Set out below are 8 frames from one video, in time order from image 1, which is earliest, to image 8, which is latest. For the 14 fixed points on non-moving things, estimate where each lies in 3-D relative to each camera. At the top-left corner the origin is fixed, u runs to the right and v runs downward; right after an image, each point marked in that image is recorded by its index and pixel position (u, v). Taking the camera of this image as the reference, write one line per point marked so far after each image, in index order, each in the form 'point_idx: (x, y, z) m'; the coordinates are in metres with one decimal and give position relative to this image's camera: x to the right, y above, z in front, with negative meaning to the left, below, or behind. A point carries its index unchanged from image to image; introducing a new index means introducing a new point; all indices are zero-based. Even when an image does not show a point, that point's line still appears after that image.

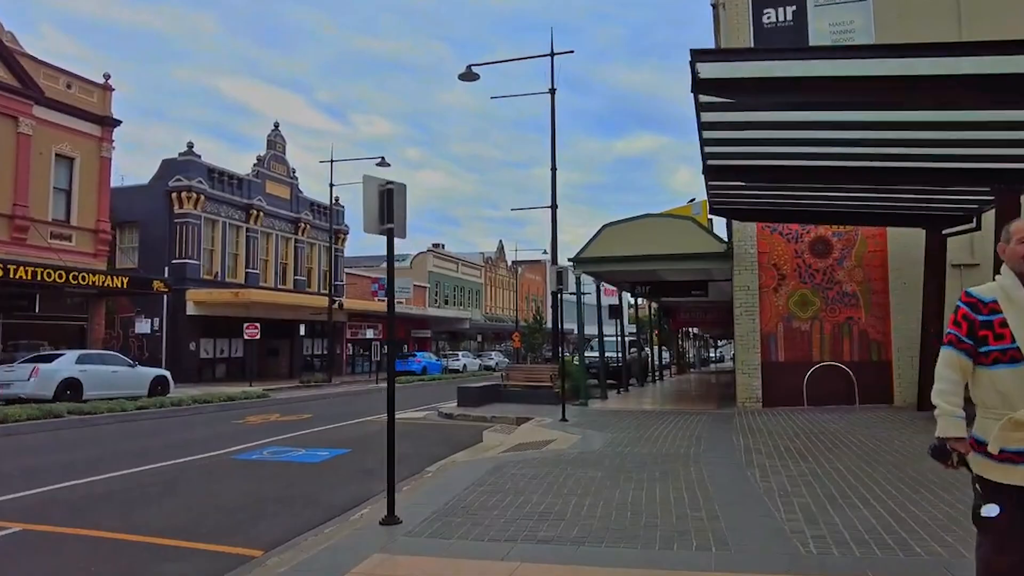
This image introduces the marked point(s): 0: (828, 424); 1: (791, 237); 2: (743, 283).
0: (+5.4, -2.3, +13.4) m
1: (+6.1, +1.1, +16.8) m
2: (+5.0, +0.1, +16.9) m
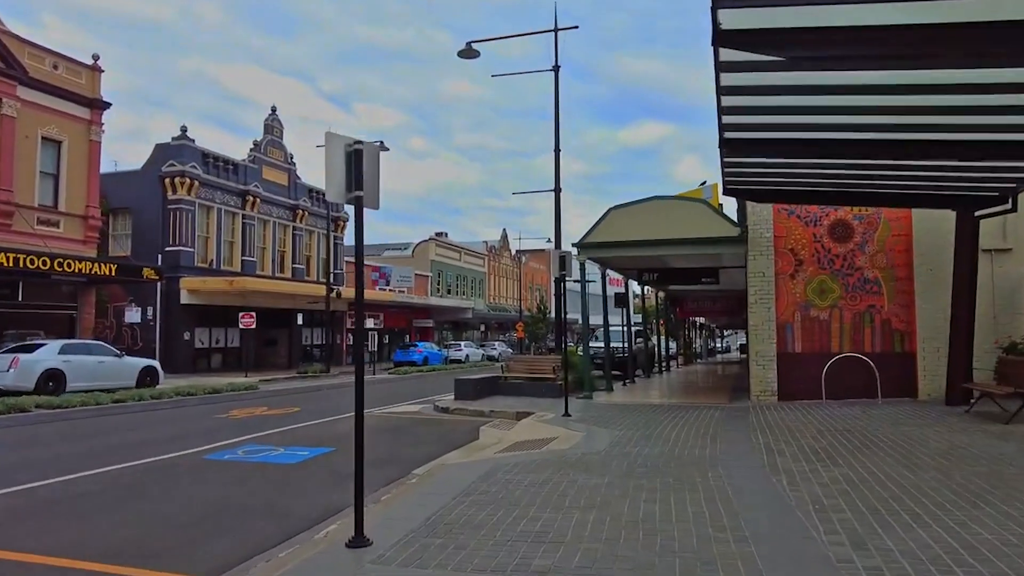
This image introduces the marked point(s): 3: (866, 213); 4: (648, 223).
0: (+5.4, -2.1, +12.4) m
1: (+6.1, +1.4, +15.8) m
2: (+5.0, +0.4, +15.9) m
3: (+7.1, +1.5, +15.6) m
4: (+3.0, +1.4, +17.0) m
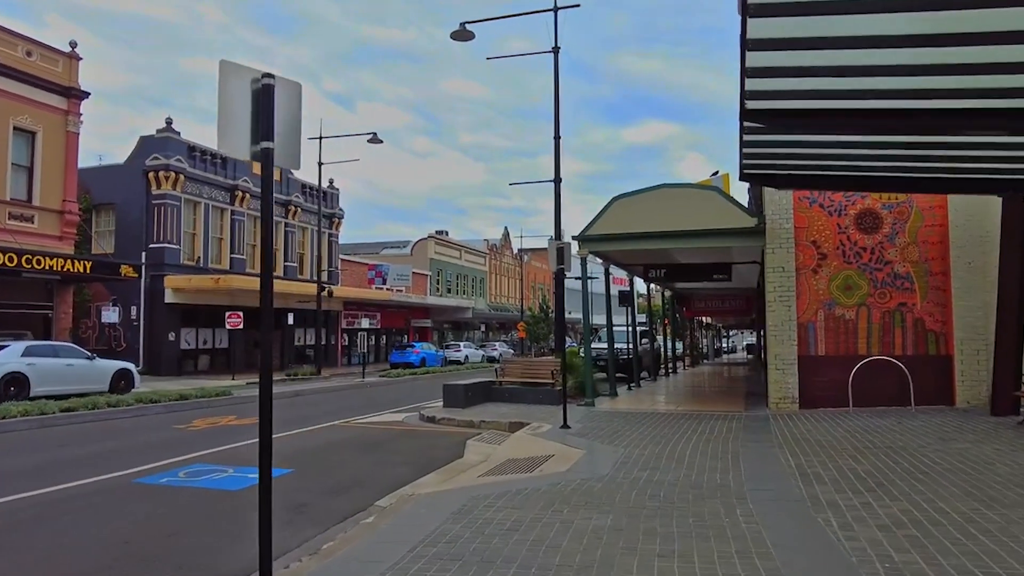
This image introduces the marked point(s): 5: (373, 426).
0: (+5.3, -2.0, +10.9) m
1: (+5.9, +1.5, +14.4) m
2: (+4.9, +0.5, +14.4) m
3: (+7.0, +1.6, +14.1) m
4: (+2.9, +1.5, +15.5) m
5: (-2.3, -2.3, +13.0) m
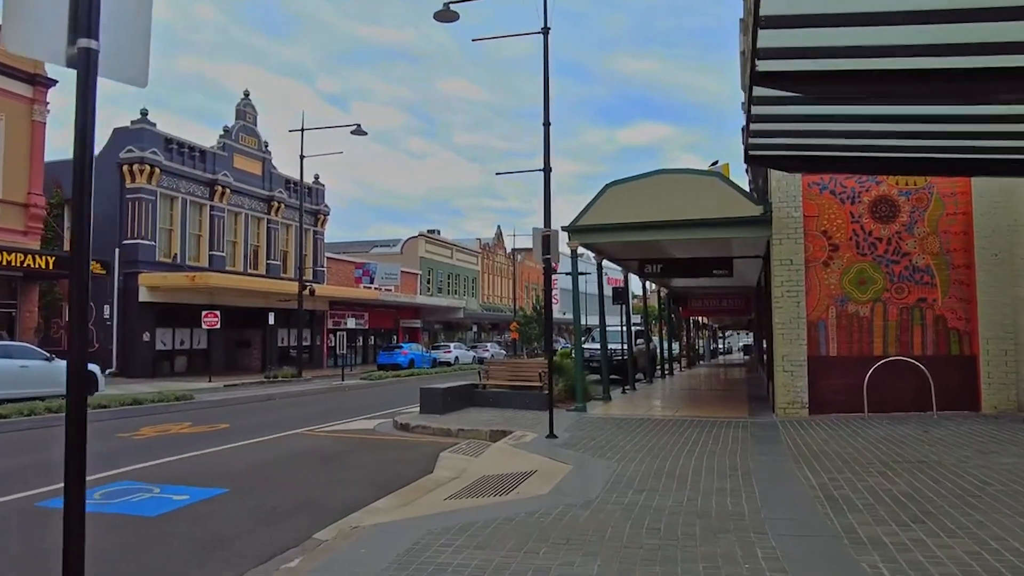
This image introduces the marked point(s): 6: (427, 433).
0: (+5.0, -1.9, +9.7) m
1: (+5.7, +1.6, +13.2) m
2: (+4.6, +0.5, +13.2) m
3: (+6.7, +1.7, +12.9) m
4: (+2.6, +1.6, +14.3) m
5: (-2.6, -2.2, +11.8) m
6: (-1.3, -2.2, +11.7) m
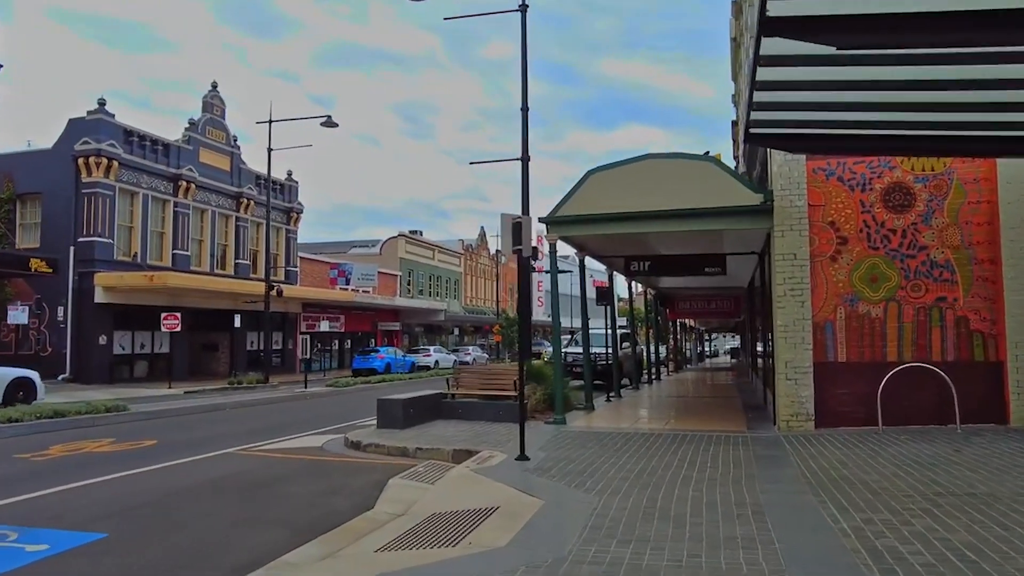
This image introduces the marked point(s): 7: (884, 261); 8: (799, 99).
0: (+4.6, -1.8, +8.3) m
1: (+5.2, +1.6, +11.8) m
2: (+4.1, +0.6, +11.8) m
3: (+6.2, +1.7, +11.6) m
4: (+2.1, +1.6, +12.9) m
5: (-3.1, -2.2, +10.2) m
6: (-1.7, -2.1, +10.1) m
7: (+5.5, +0.4, +11.6) m
8: (+3.0, +2.0, +8.1) m
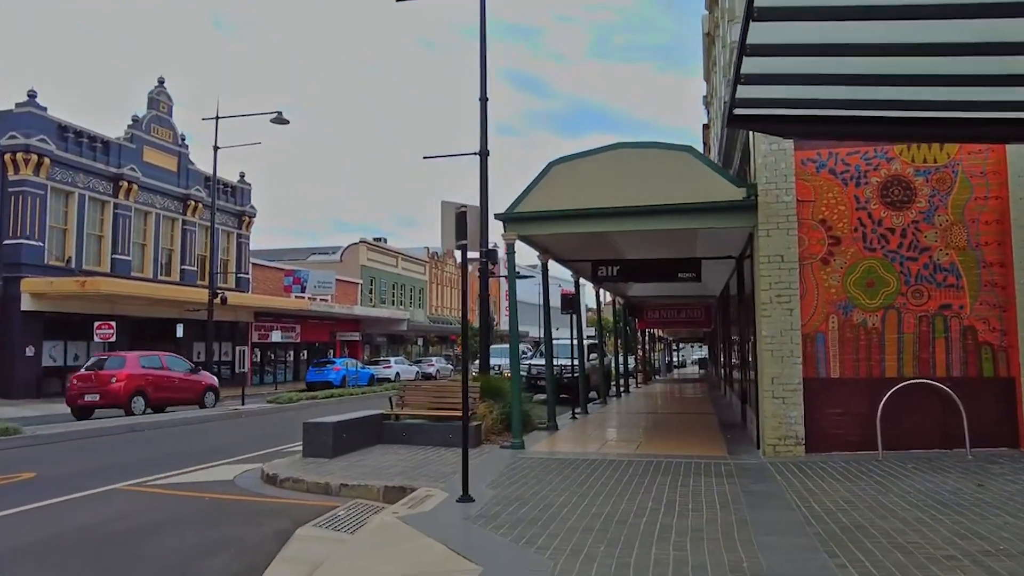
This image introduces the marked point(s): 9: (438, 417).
0: (+4.1, -1.9, +6.9) m
1: (+4.5, +1.5, +10.4) m
2: (+3.5, +0.5, +10.4) m
3: (+5.6, +1.6, +10.3) m
4: (+1.4, +1.5, +11.4) m
5: (-3.7, -2.2, +8.5) m
6: (-2.3, -2.2, +8.5) m
7: (+4.9, +0.3, +10.2) m
8: (+2.5, +2.0, +6.7) m
9: (-1.1, -1.9, +11.3) m
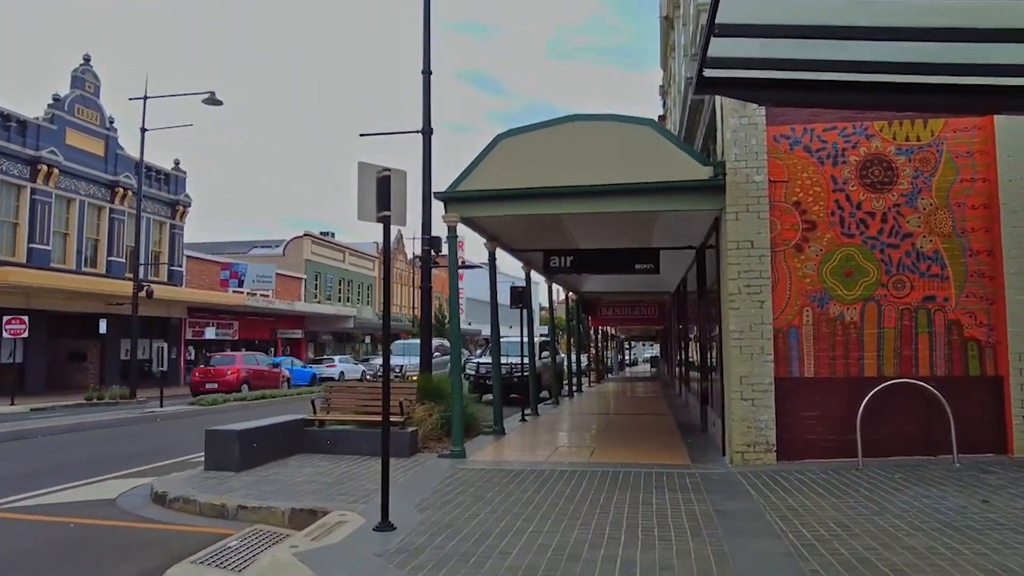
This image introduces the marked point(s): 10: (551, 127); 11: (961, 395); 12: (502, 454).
0: (+3.6, -1.8, +5.9) m
1: (+3.8, +1.6, +9.5) m
2: (+2.8, +0.6, +9.4) m
3: (+4.9, +1.8, +9.4) m
4: (+0.6, +1.7, +10.2) m
5: (-4.3, -2.1, +7.0) m
6: (-2.9, -2.0, +7.1) m
7: (+4.2, +0.4, +9.3) m
8: (+2.0, +2.1, +5.6) m
9: (-1.8, -1.7, +10.0) m
10: (+0.9, +2.1, +10.2) m
11: (+5.2, -1.2, +9.1) m
12: (-0.1, -2.2, +10.2) m
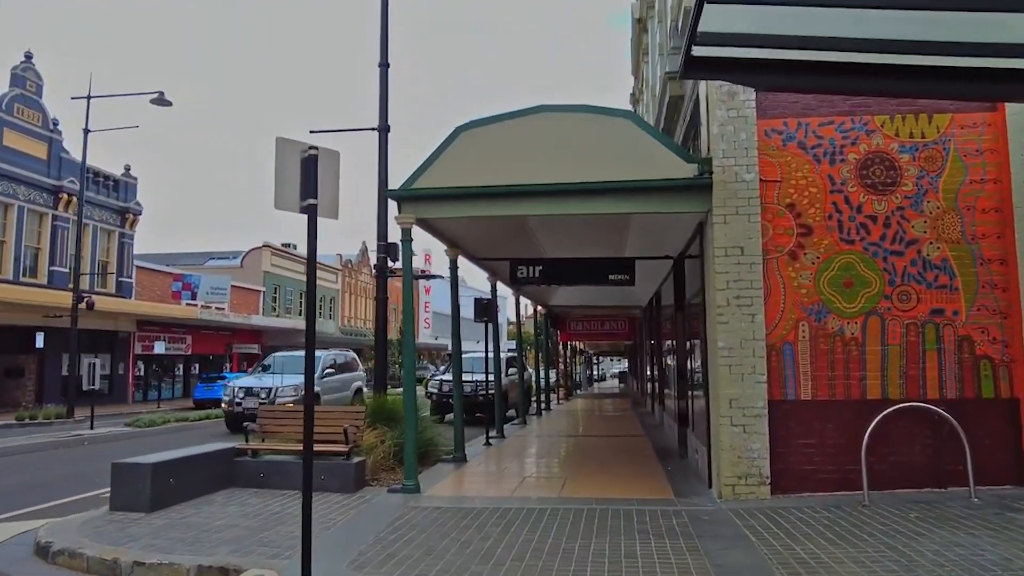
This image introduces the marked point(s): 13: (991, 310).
0: (+3.3, -1.8, +4.9) m
1: (+3.4, +1.5, +8.5) m
2: (+2.4, +0.5, +8.4) m
3: (+4.5, +1.6, +8.5) m
4: (+0.2, +1.5, +9.2) m
5: (-4.6, -2.1, +5.7) m
6: (-3.2, -2.1, +5.8) m
7: (+3.8, +0.3, +8.3) m
8: (+1.8, +2.1, +4.6) m
9: (-2.3, -1.8, +8.7) m
10: (+0.5, +2.0, +9.1) m
11: (+4.8, -1.4, +8.1) m
12: (-0.6, -2.3, +9.1) m
13: (+5.1, -0.2, +8.2) m
